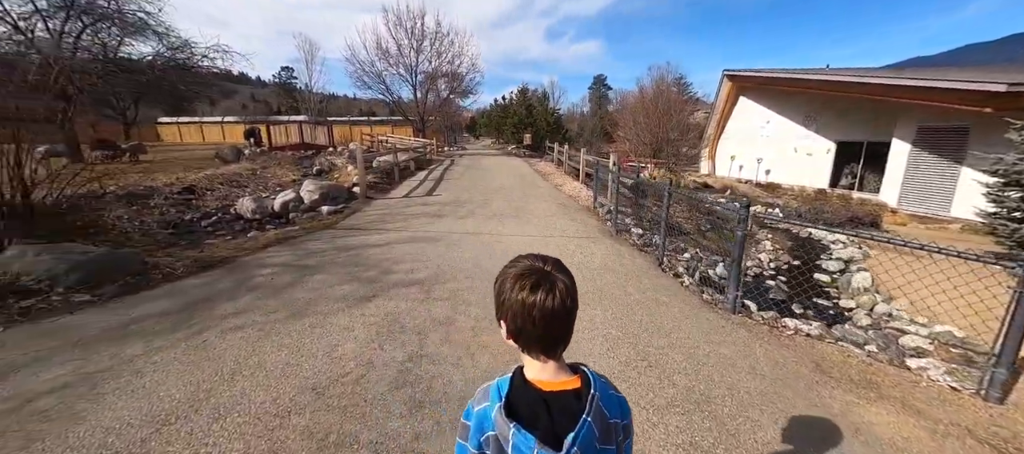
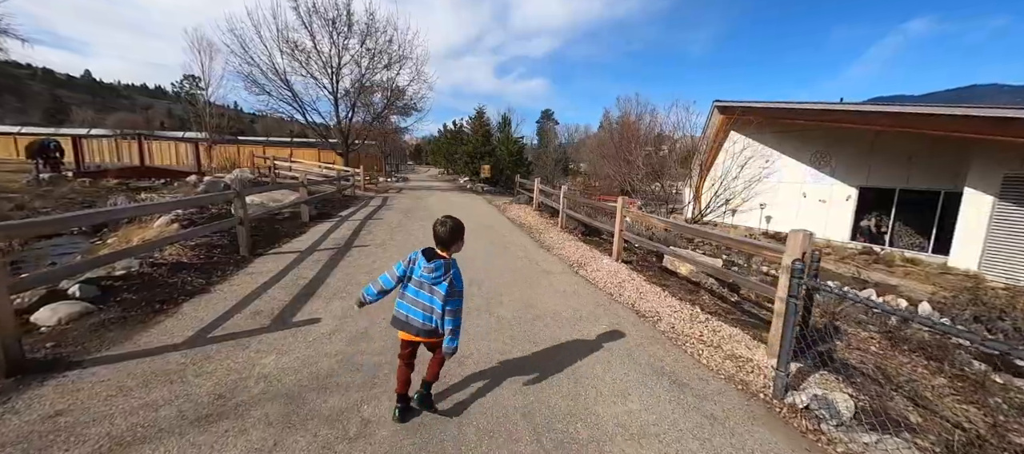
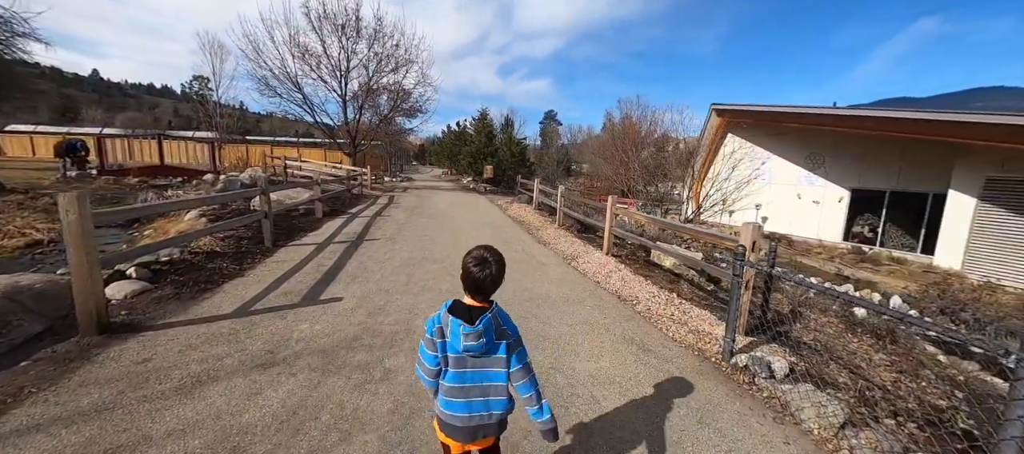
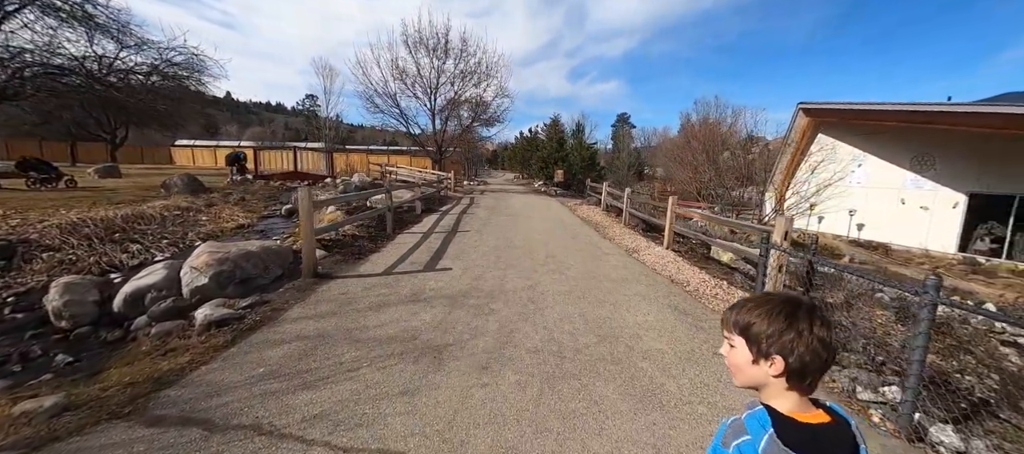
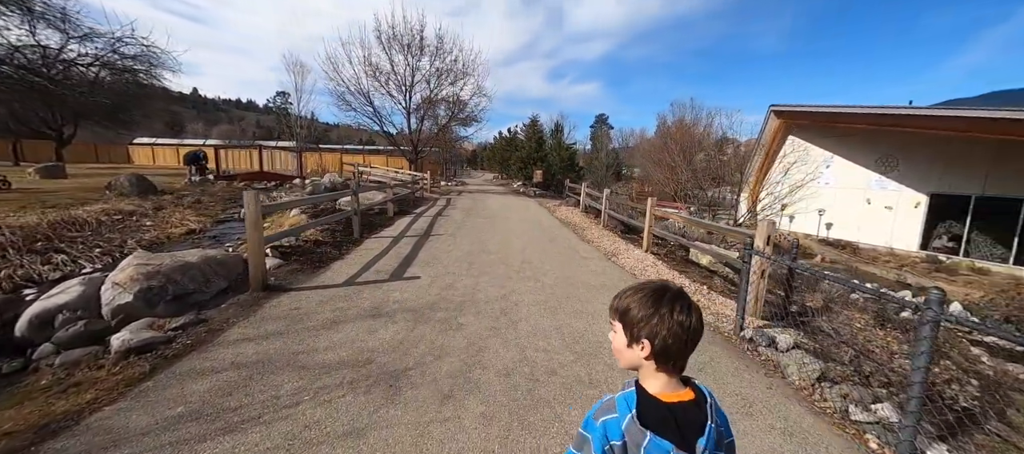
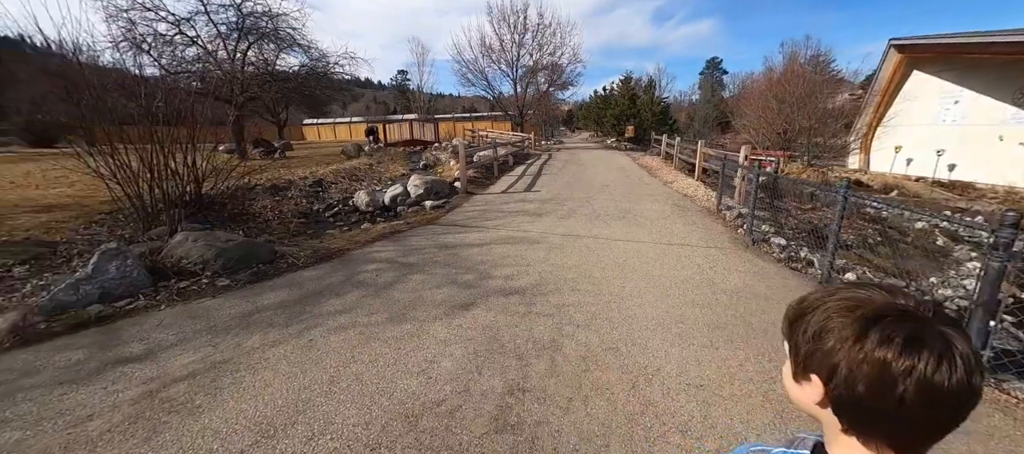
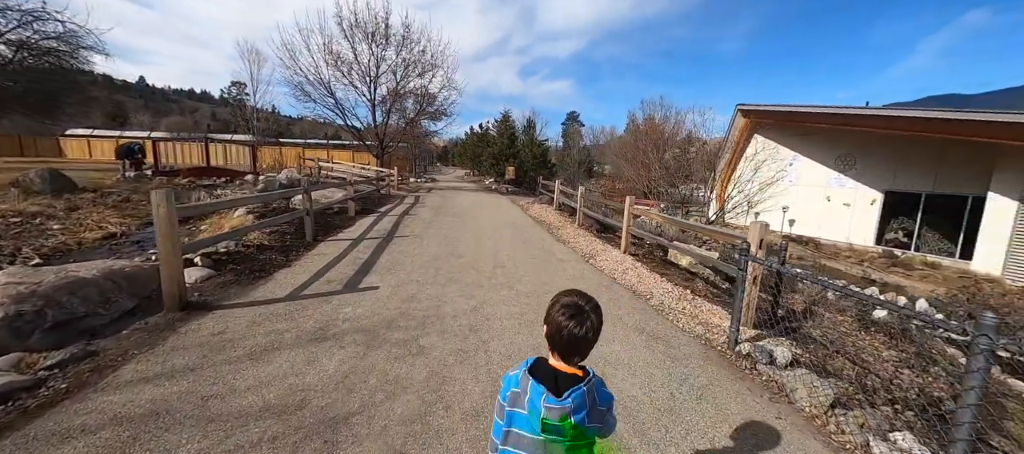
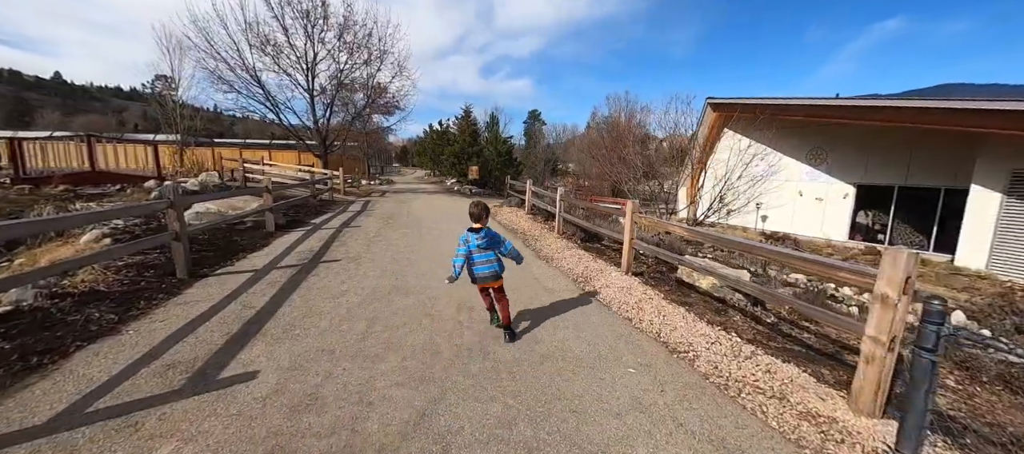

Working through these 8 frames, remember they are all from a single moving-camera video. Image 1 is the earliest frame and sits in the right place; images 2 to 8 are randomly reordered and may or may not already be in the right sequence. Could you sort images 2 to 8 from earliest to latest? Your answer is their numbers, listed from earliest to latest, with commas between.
6, 4, 5, 7, 3, 2, 8
